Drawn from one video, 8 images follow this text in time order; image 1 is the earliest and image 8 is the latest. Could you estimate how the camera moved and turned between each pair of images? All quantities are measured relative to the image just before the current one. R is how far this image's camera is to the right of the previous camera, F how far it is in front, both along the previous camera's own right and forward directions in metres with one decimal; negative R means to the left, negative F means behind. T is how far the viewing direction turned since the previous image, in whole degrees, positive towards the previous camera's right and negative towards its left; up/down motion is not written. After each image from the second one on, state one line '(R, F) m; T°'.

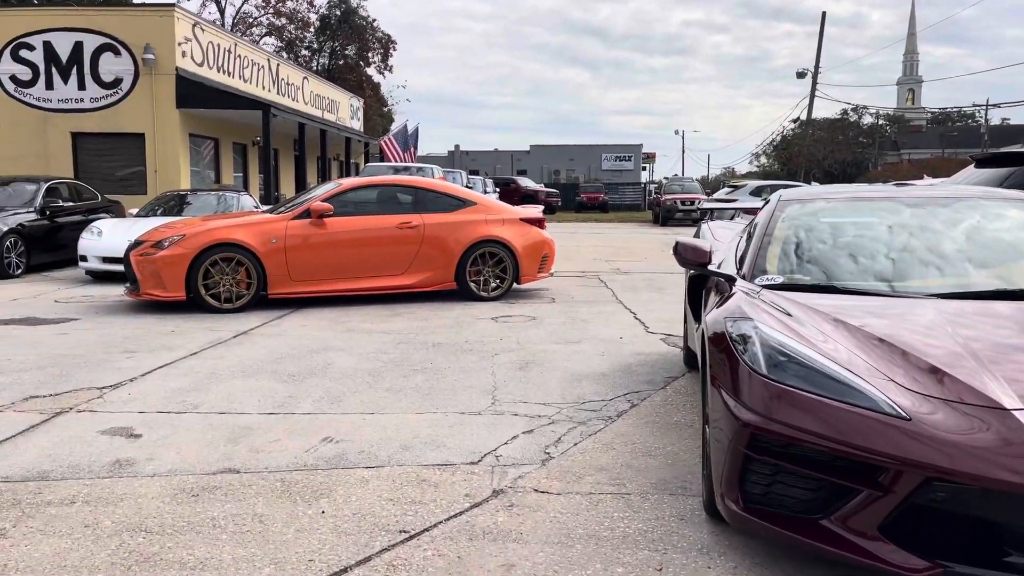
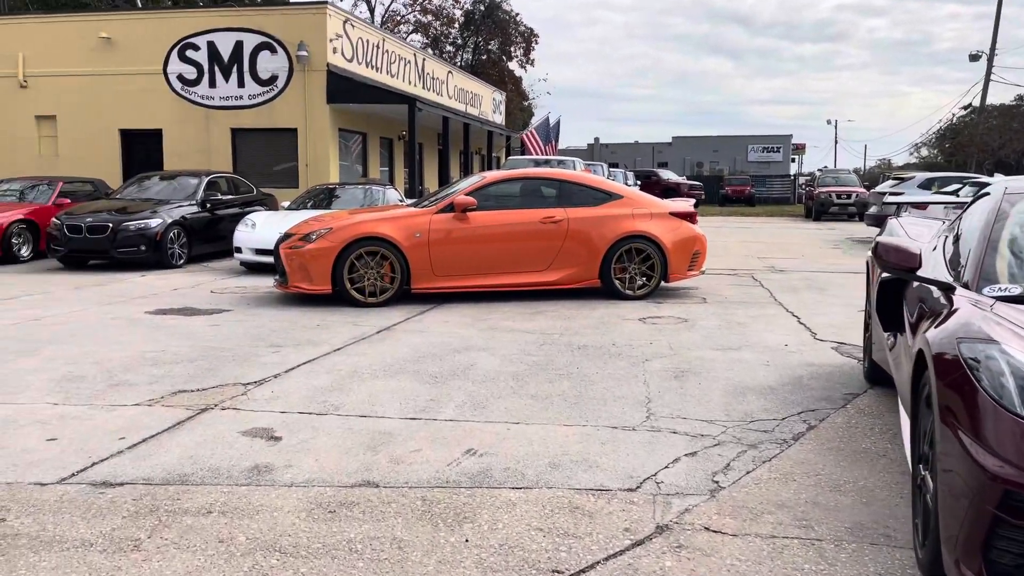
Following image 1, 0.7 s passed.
(-0.1, +0.4) m; -9°
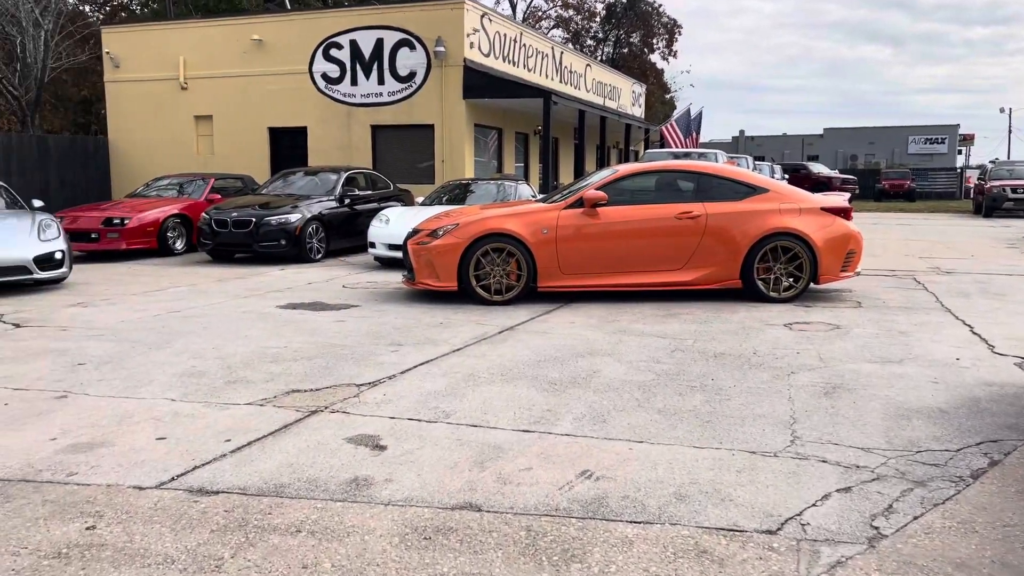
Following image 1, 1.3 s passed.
(+0.1, +0.4) m; -9°
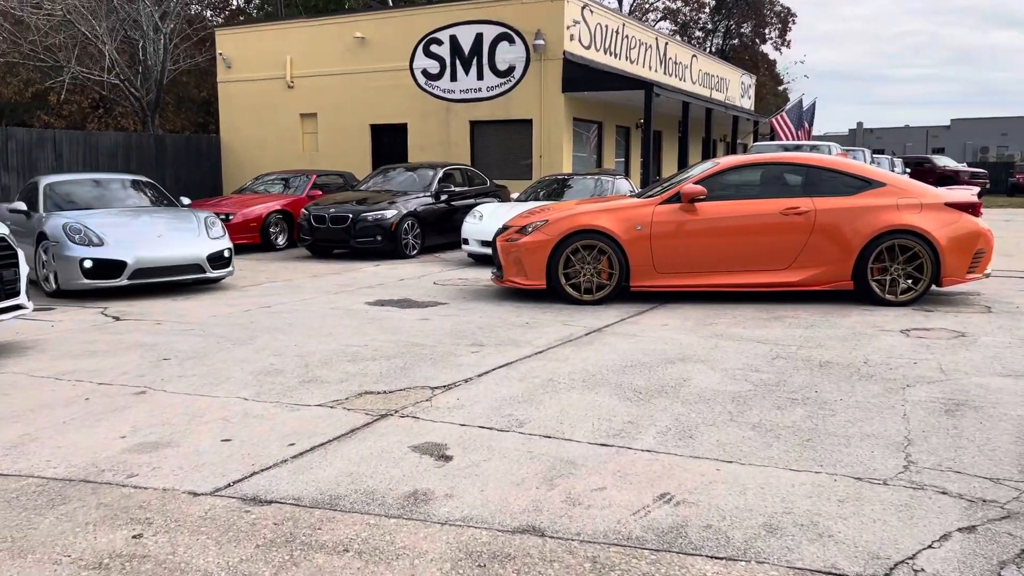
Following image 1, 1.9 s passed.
(+0.1, +0.3) m; -7°
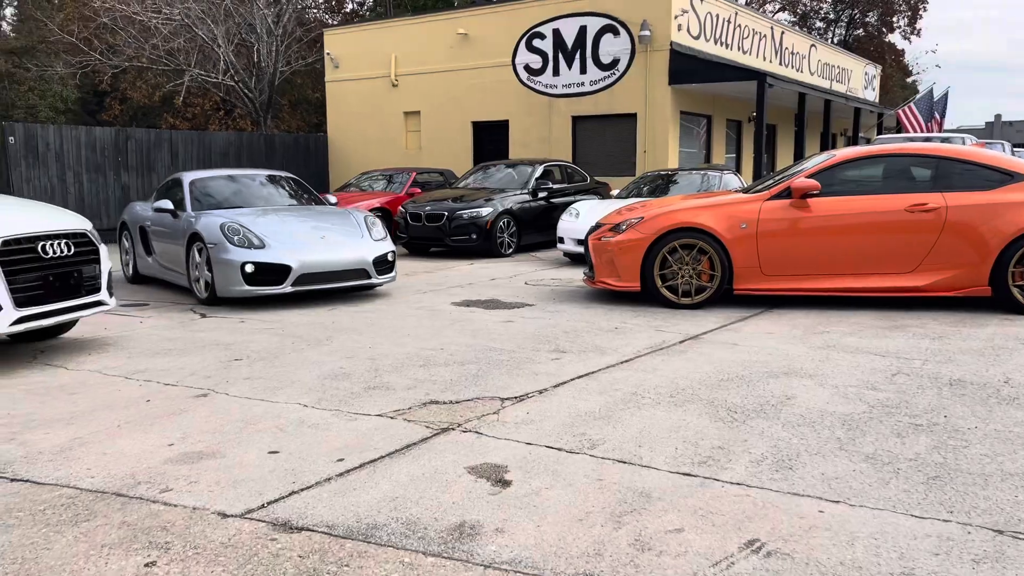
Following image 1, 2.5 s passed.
(+0.2, +0.4) m; -7°
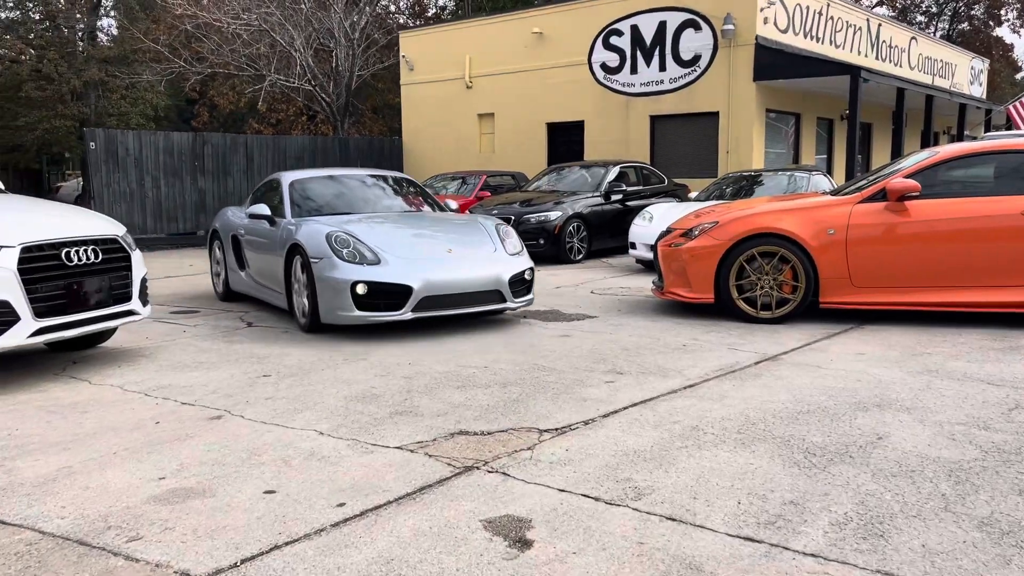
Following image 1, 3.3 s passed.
(+0.2, +0.5) m; -6°
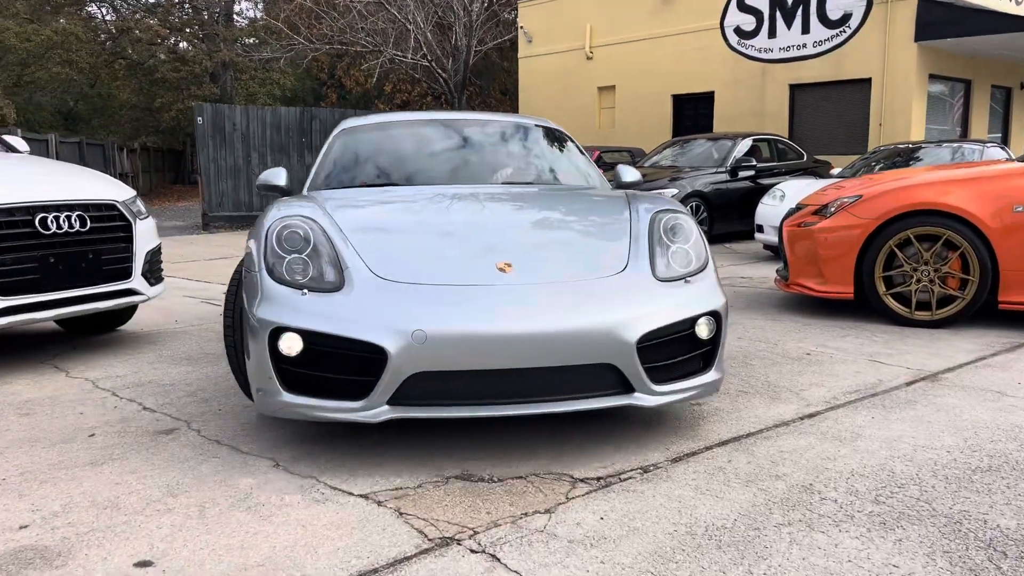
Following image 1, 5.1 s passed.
(+0.3, +1.2) m; -9°
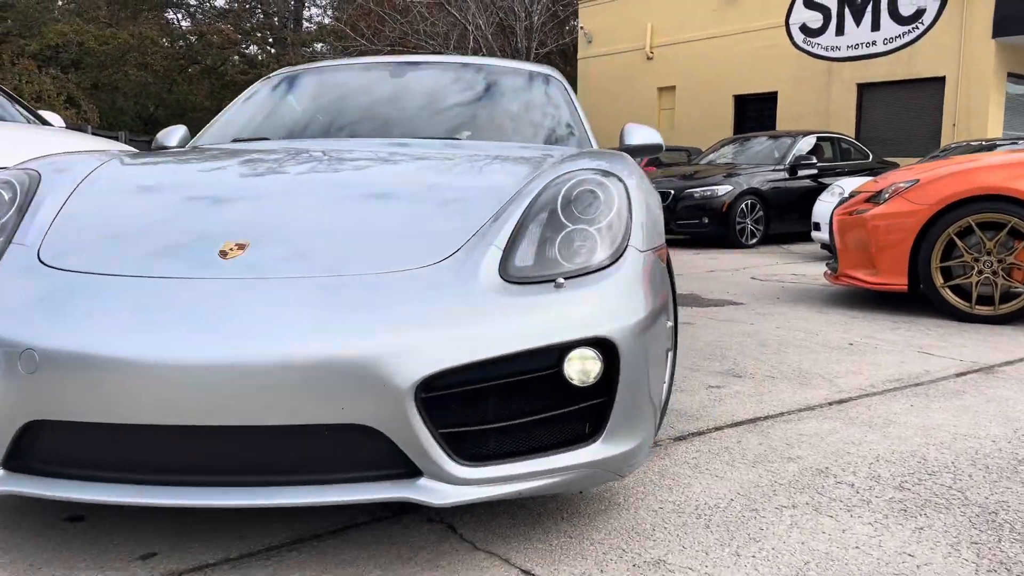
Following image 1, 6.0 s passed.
(+0.2, +0.2) m; -4°
